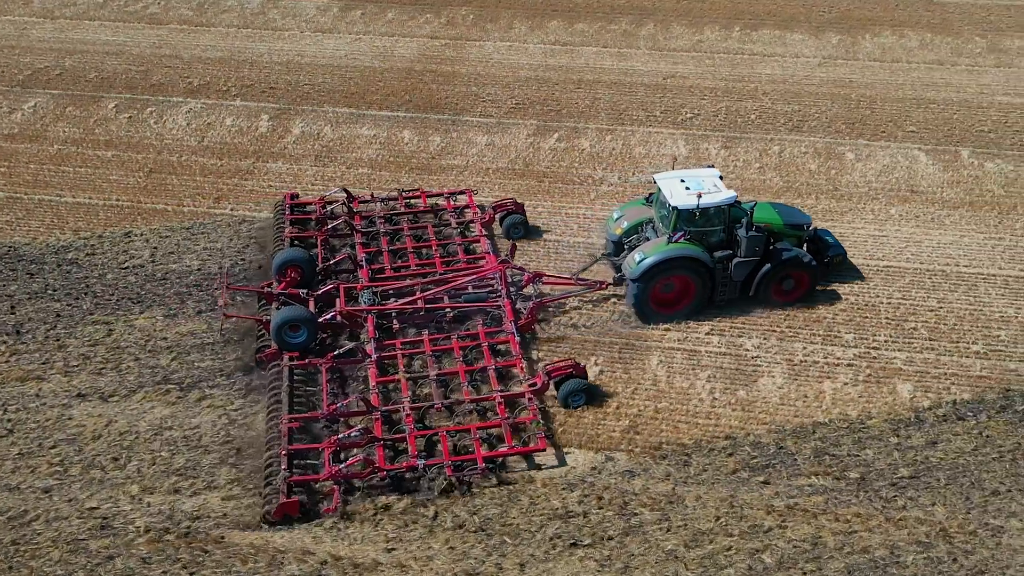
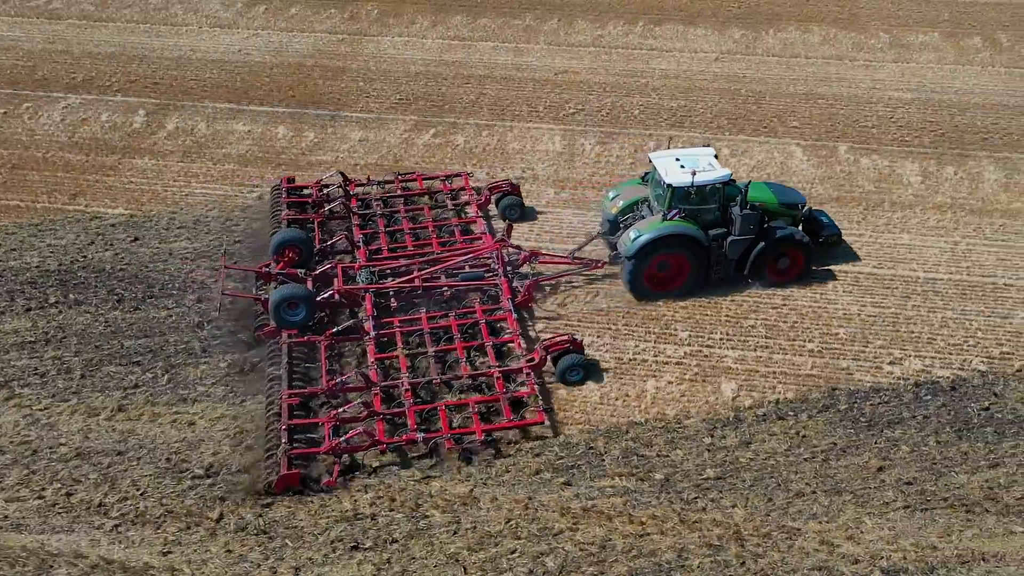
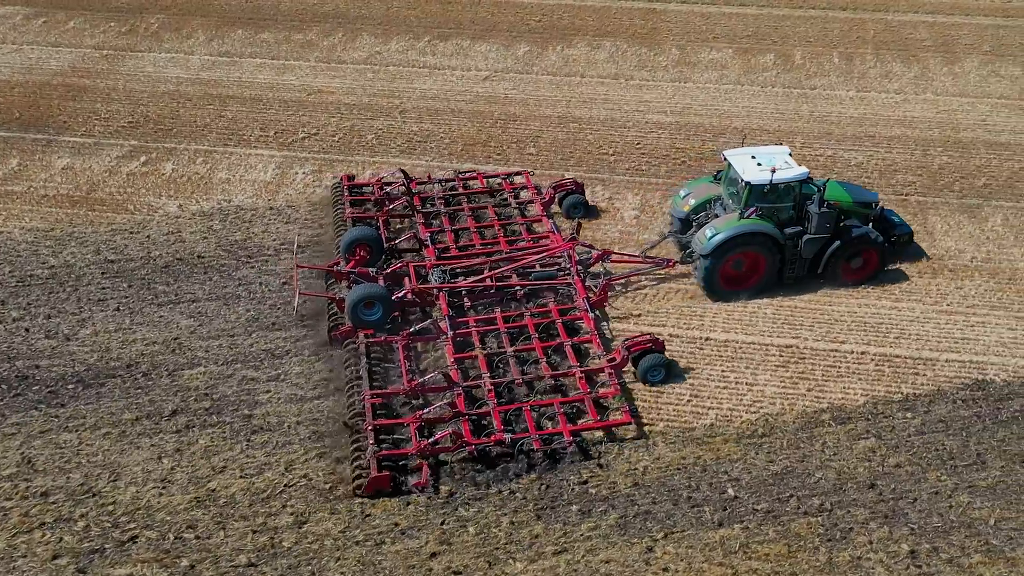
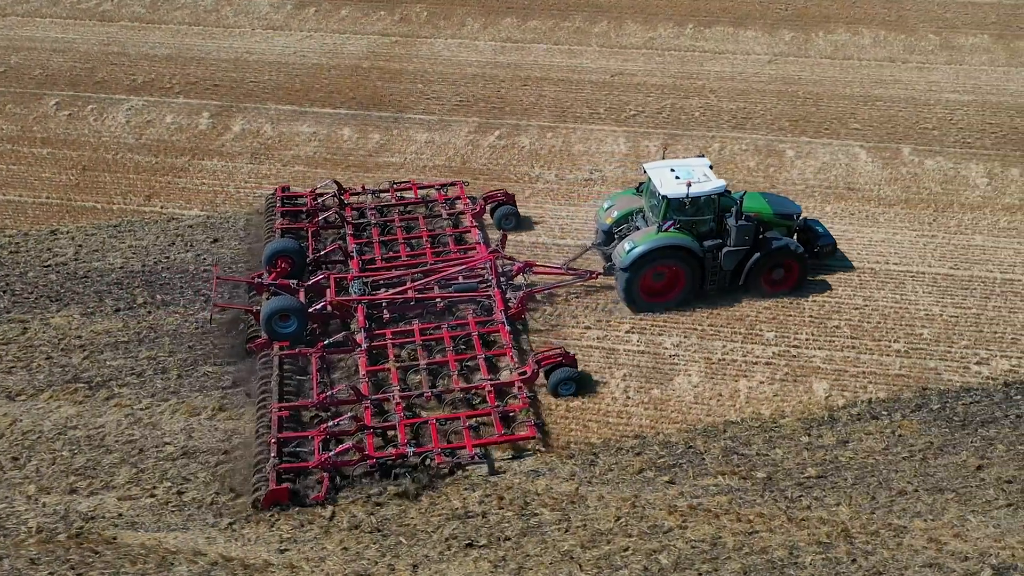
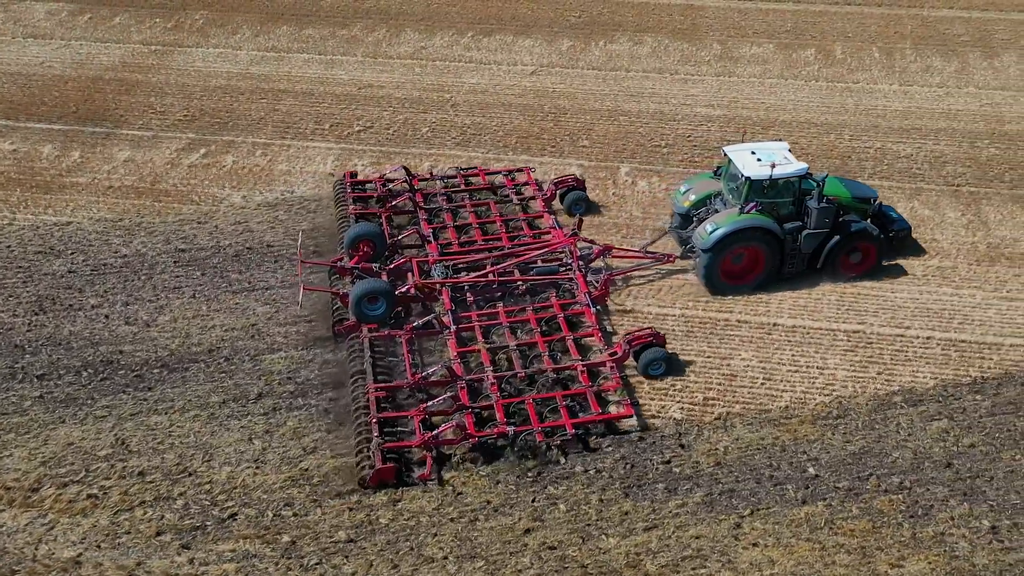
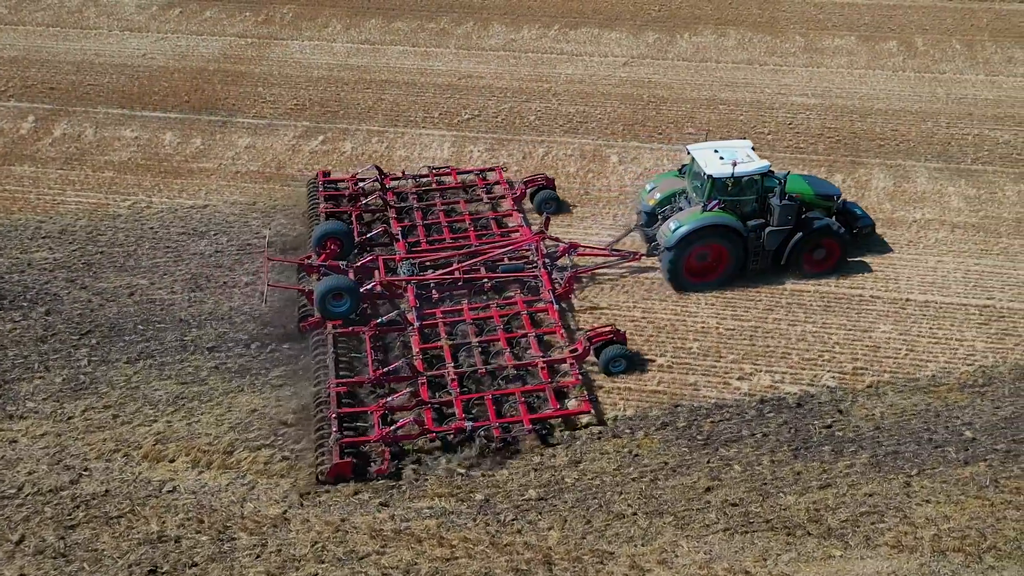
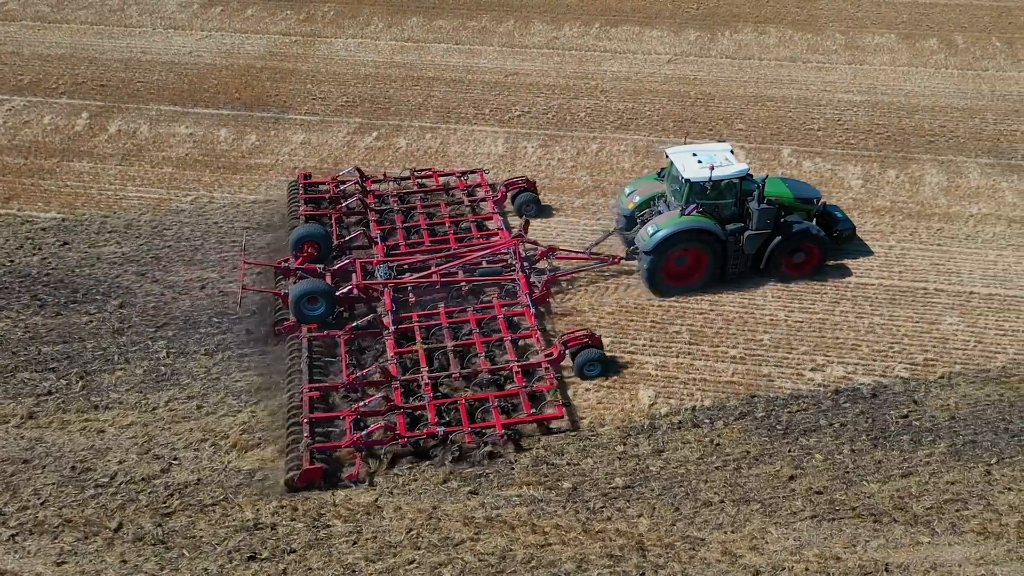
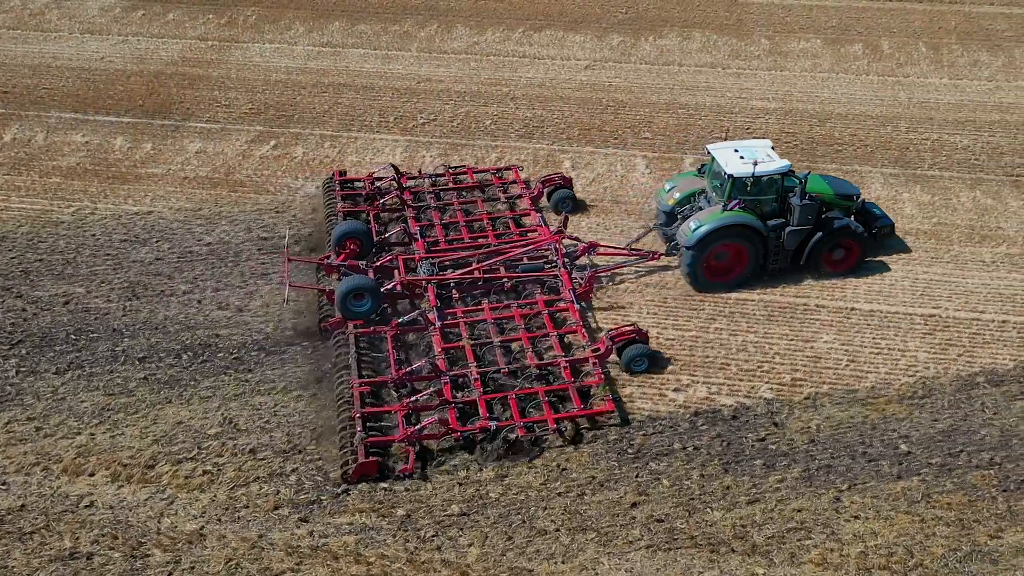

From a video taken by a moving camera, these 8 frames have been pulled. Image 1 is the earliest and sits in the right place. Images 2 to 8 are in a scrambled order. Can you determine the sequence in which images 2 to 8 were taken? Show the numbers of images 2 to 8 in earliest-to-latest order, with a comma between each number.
4, 2, 7, 6, 8, 5, 3
